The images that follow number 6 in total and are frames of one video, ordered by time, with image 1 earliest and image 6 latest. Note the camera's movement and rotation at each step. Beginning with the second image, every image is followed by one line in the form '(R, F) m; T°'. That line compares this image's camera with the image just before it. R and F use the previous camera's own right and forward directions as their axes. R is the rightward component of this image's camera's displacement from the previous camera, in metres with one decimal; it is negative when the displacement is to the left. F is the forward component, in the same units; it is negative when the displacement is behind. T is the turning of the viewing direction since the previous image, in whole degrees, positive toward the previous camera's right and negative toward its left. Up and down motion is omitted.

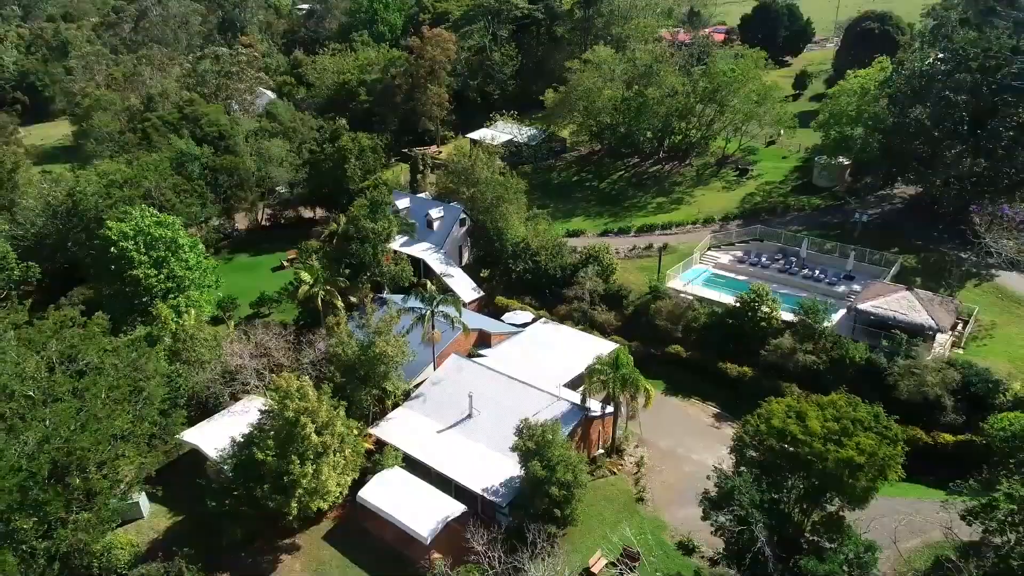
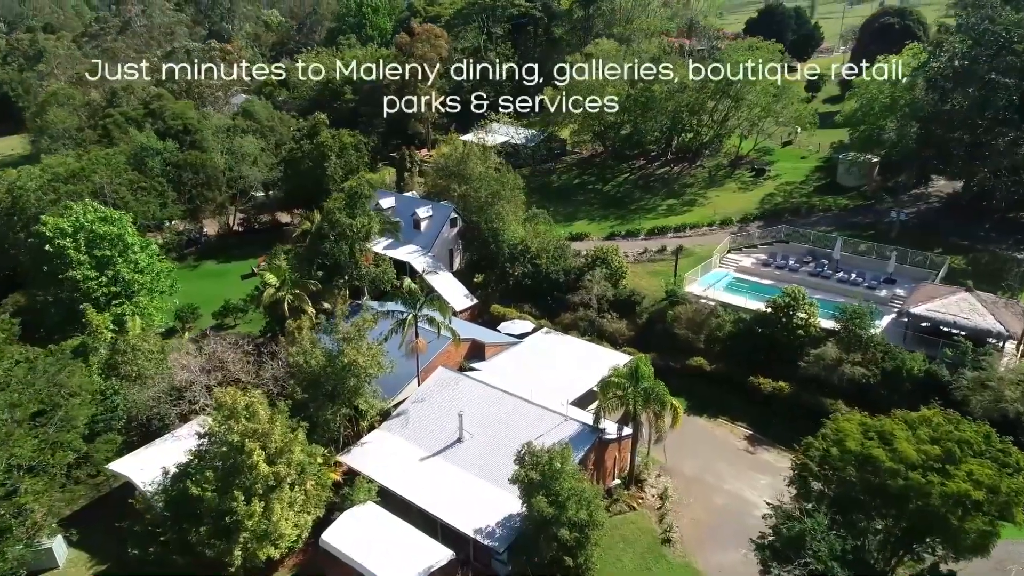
(-0.1, +5.9) m; 0°
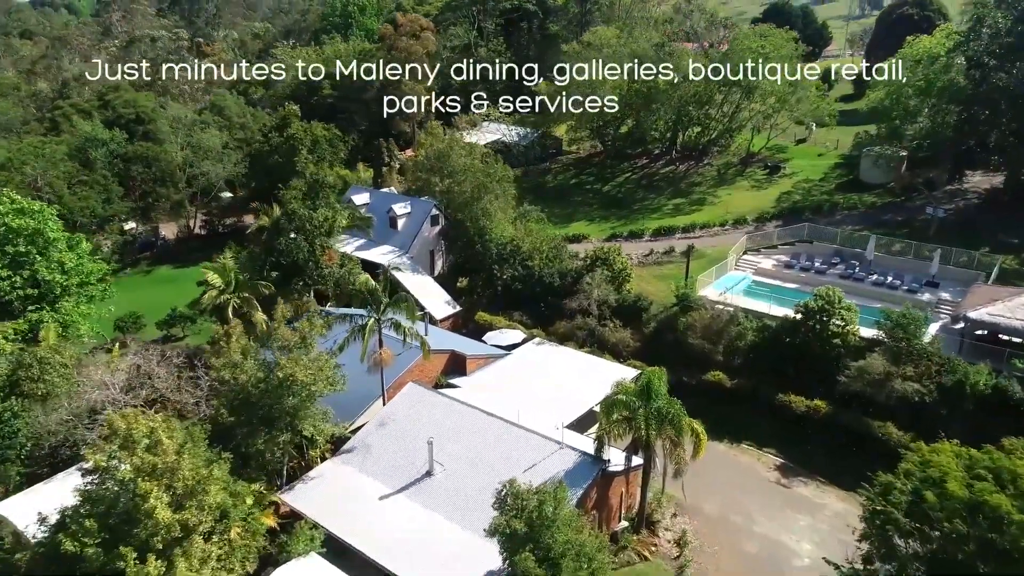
(+0.5, +5.7) m; 0°
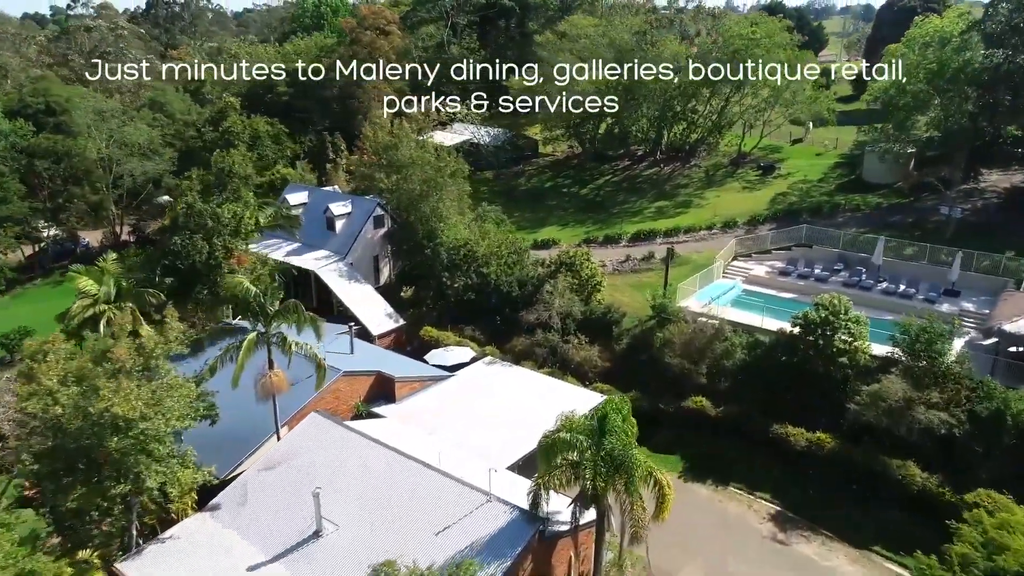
(+2.1, +5.6) m; 0°
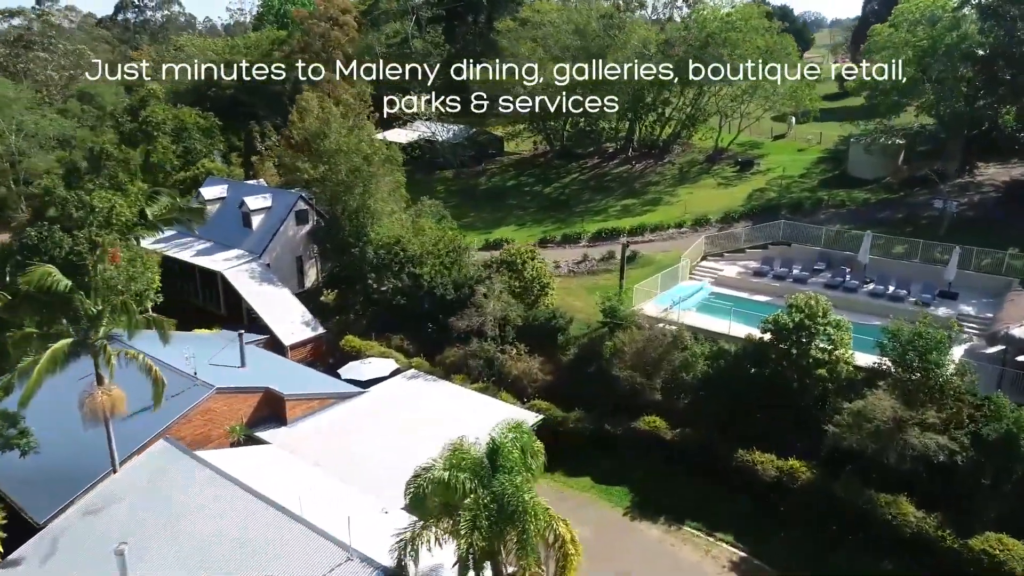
(+2.4, +4.3) m; 0°
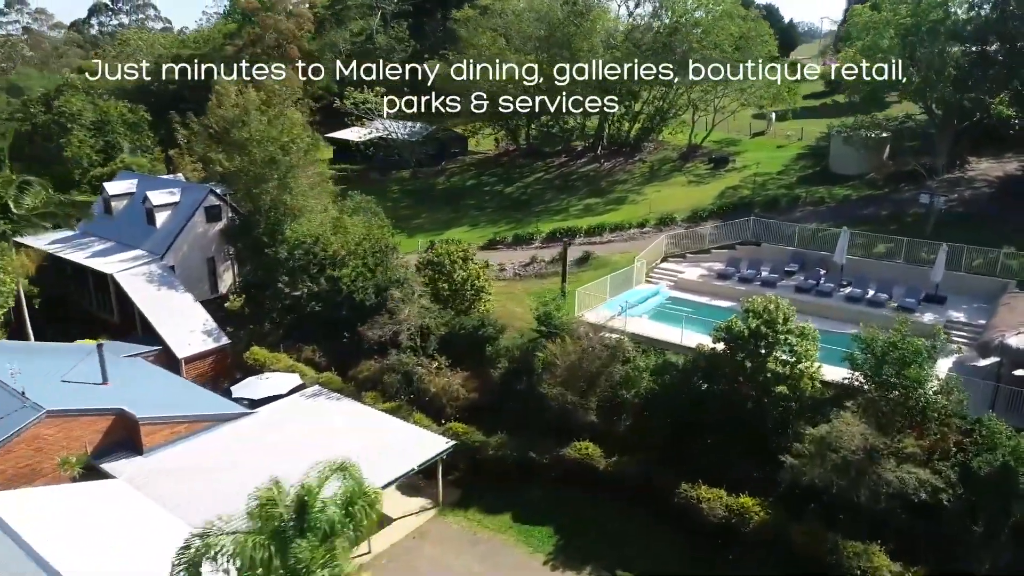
(+2.4, +3.6) m; 0°
